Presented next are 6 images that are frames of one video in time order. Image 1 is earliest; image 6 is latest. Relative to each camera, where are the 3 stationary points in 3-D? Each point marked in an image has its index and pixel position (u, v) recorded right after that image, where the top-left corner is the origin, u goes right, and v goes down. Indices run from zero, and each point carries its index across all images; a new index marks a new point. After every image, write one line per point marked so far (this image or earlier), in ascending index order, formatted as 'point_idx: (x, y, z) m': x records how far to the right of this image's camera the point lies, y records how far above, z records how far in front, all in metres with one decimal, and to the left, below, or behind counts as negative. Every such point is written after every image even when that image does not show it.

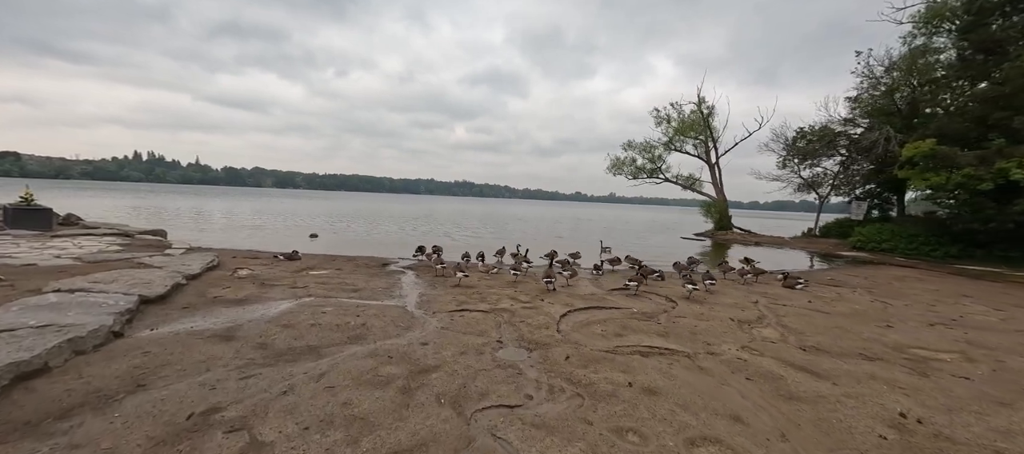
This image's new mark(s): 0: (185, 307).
0: (-6.4, -1.6, +8.0) m
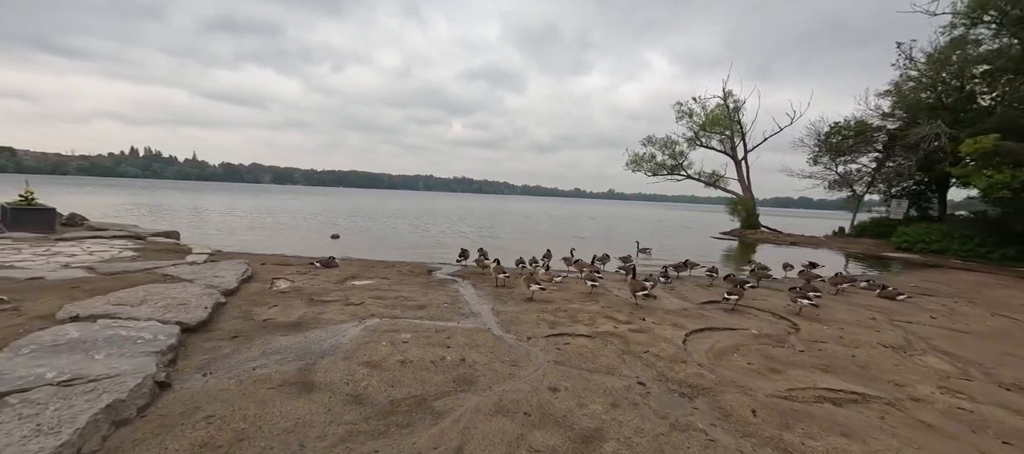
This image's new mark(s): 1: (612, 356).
0: (-4.4, -1.7, +6.4) m
1: (+1.6, -2.1, +6.8) m
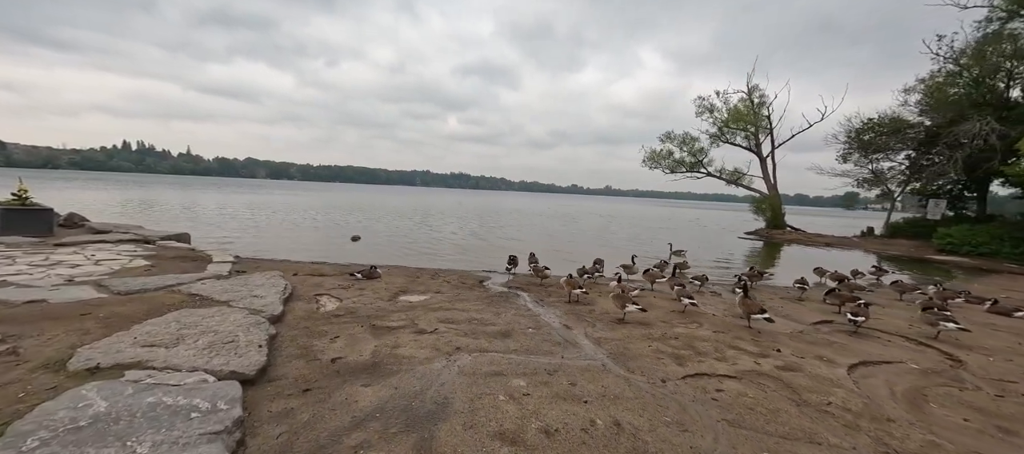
0: (-2.5, -1.9, +4.9) m
1: (+3.6, -2.3, +5.2) m
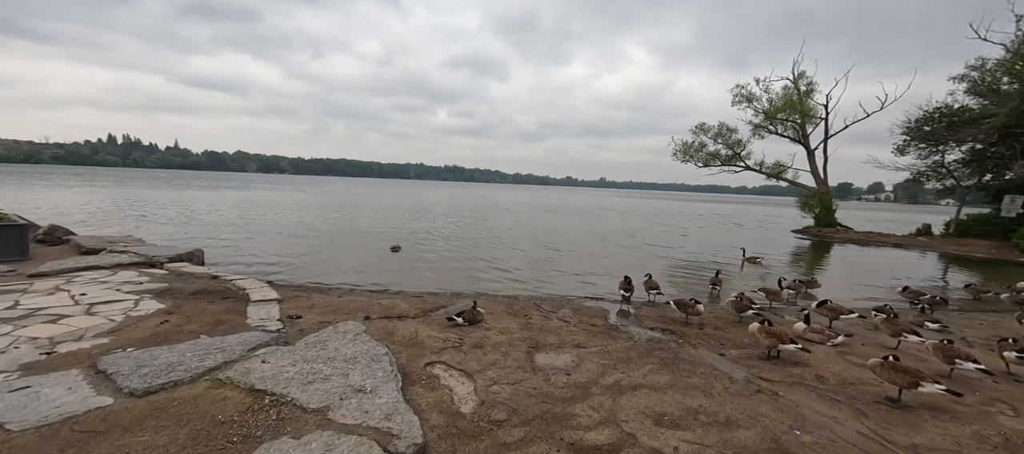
0: (+0.7, -2.5, +1.9) m
1: (+6.7, -2.9, +2.3) m
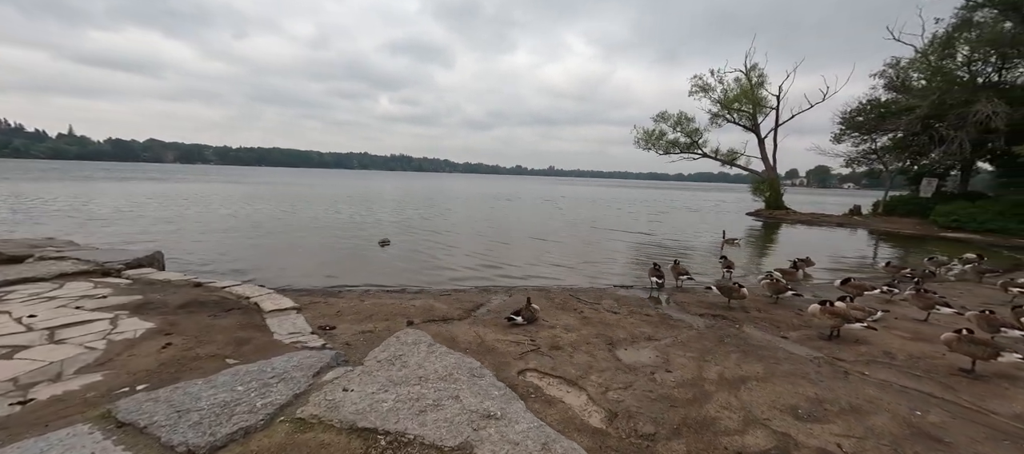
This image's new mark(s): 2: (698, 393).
0: (+2.6, -2.4, +1.4) m
1: (+8.5, -2.6, +2.6) m
2: (+2.2, -2.0, +5.0) m
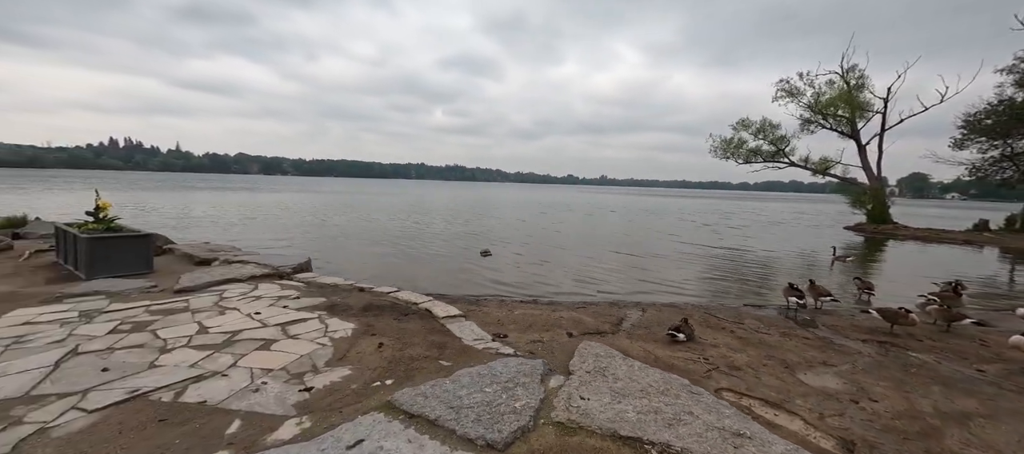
0: (+4.6, -2.6, +1.0) m
1: (+10.6, -2.9, +1.5) m
2: (+4.7, -2.3, +4.8) m
